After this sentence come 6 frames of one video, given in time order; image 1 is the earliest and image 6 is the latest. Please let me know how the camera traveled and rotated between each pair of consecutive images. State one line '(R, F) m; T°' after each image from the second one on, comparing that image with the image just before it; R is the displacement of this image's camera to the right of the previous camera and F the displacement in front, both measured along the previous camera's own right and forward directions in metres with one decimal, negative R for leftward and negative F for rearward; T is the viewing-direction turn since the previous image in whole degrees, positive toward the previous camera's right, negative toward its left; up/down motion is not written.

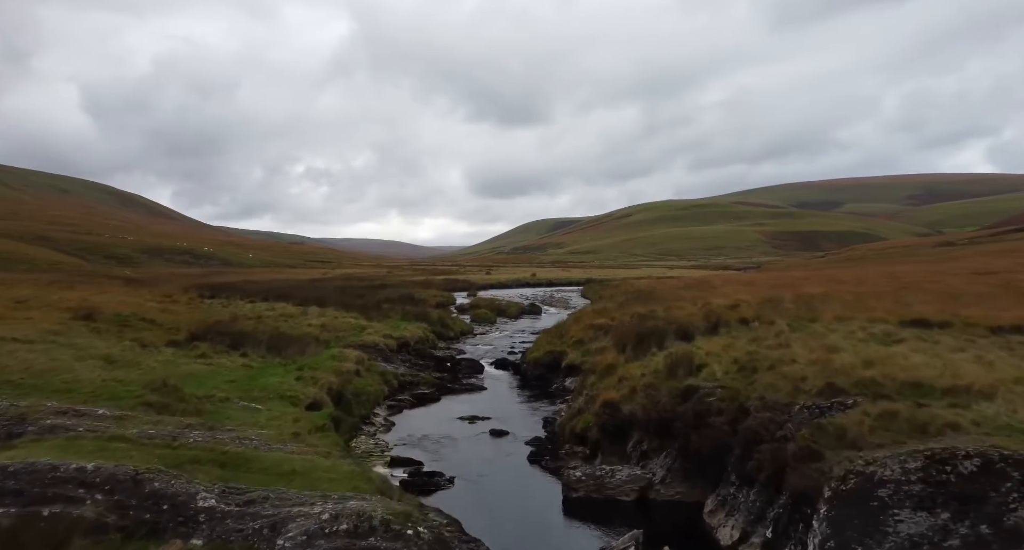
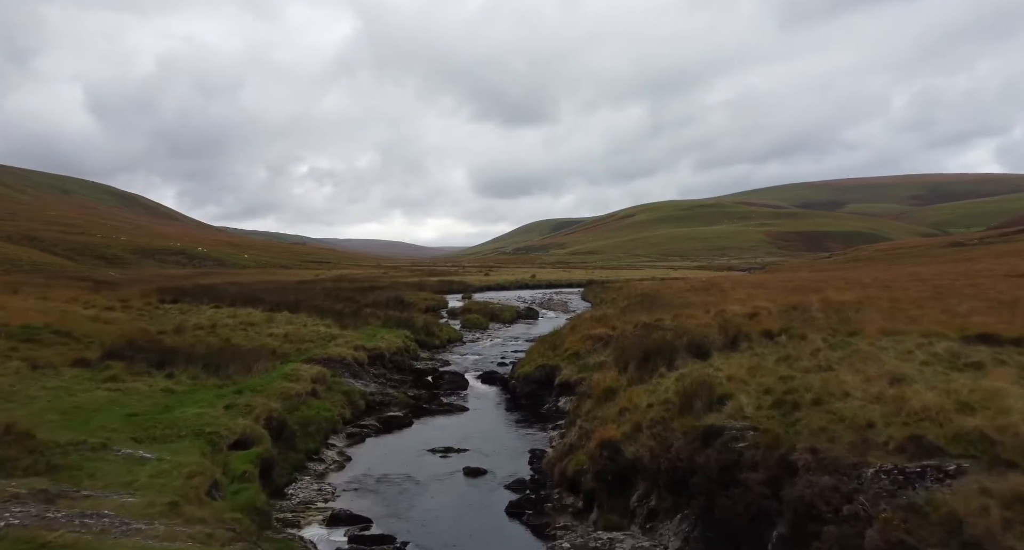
(+0.6, +3.6) m; 0°
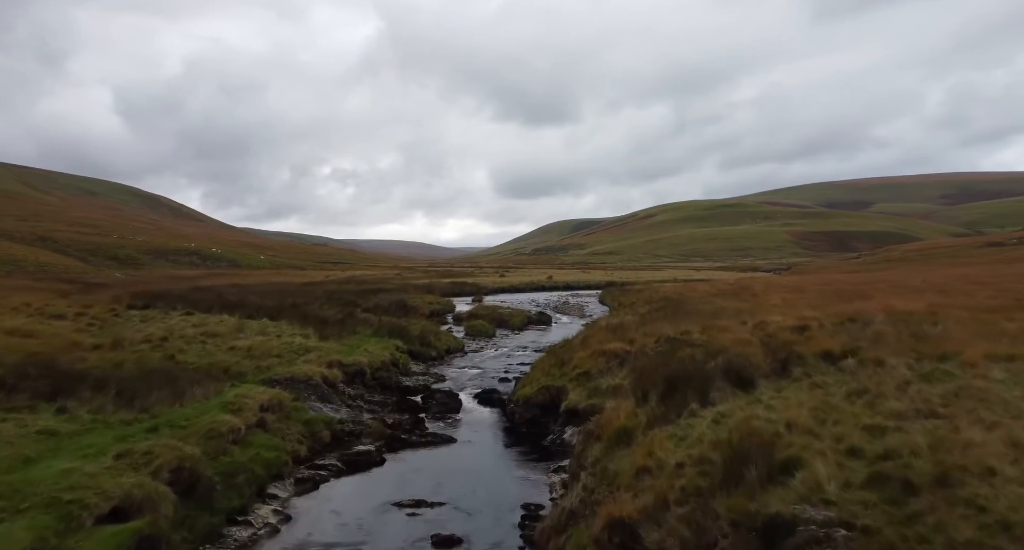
(+0.8, +4.1) m; -2°
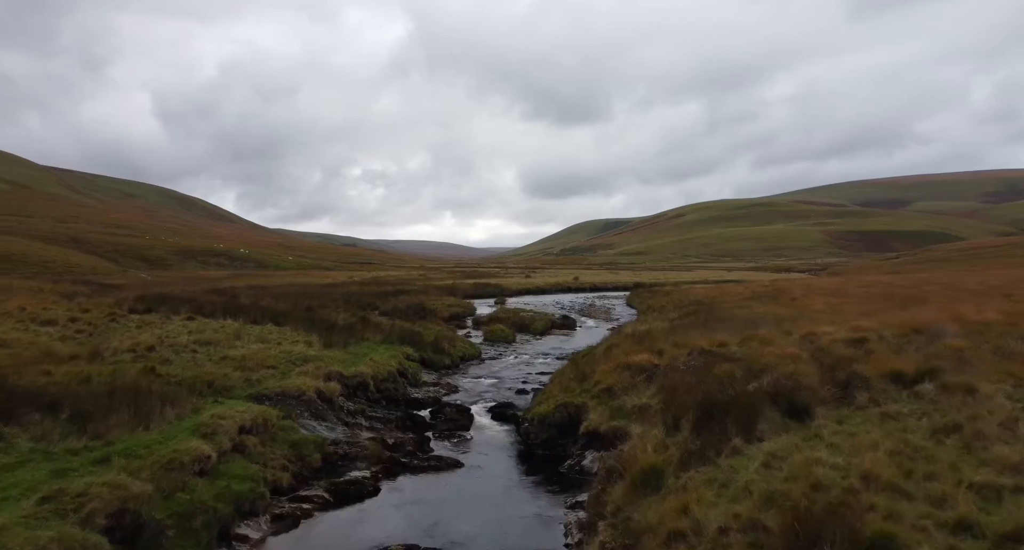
(+0.4, +2.3) m; -3°
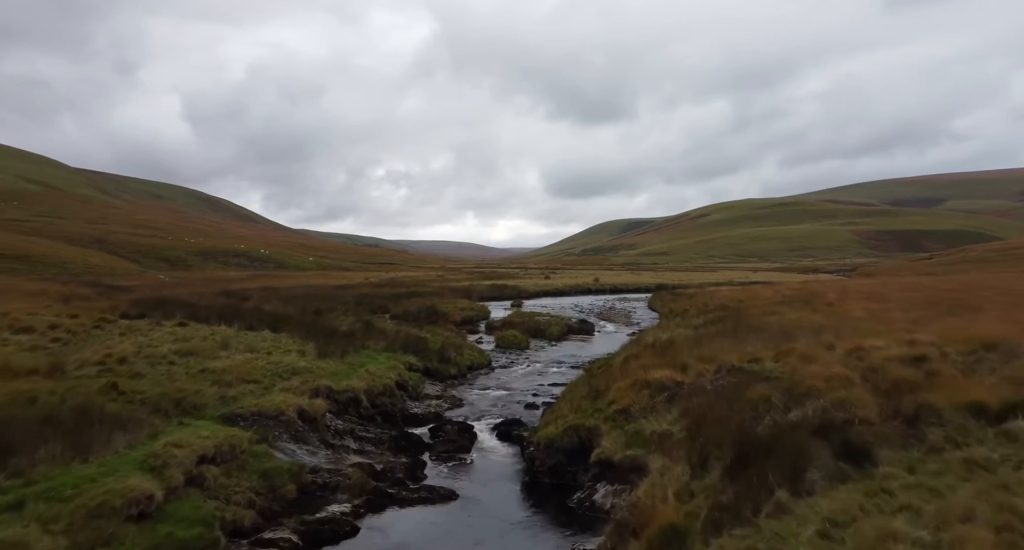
(+0.5, +2.2) m; -2°
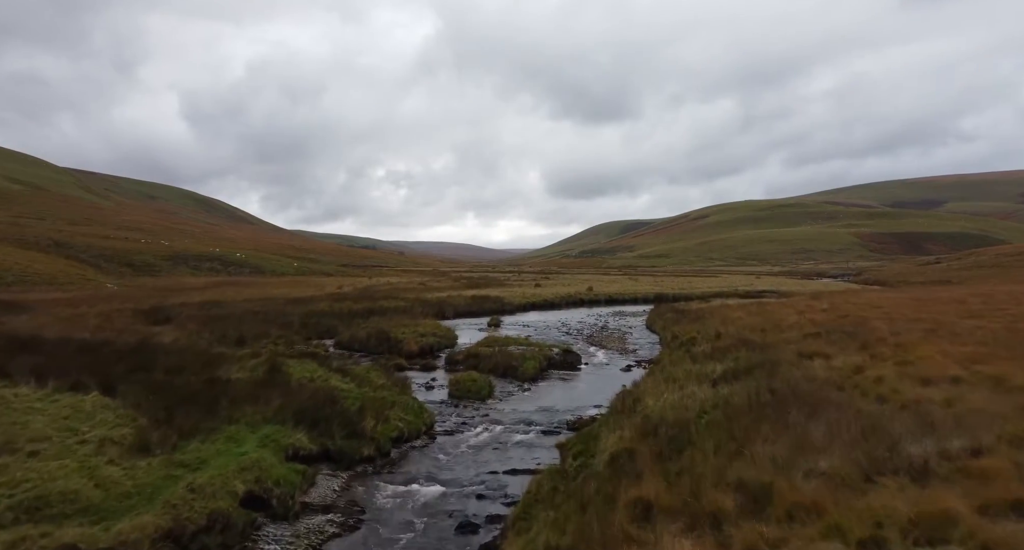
(+1.9, +9.2) m; 0°
